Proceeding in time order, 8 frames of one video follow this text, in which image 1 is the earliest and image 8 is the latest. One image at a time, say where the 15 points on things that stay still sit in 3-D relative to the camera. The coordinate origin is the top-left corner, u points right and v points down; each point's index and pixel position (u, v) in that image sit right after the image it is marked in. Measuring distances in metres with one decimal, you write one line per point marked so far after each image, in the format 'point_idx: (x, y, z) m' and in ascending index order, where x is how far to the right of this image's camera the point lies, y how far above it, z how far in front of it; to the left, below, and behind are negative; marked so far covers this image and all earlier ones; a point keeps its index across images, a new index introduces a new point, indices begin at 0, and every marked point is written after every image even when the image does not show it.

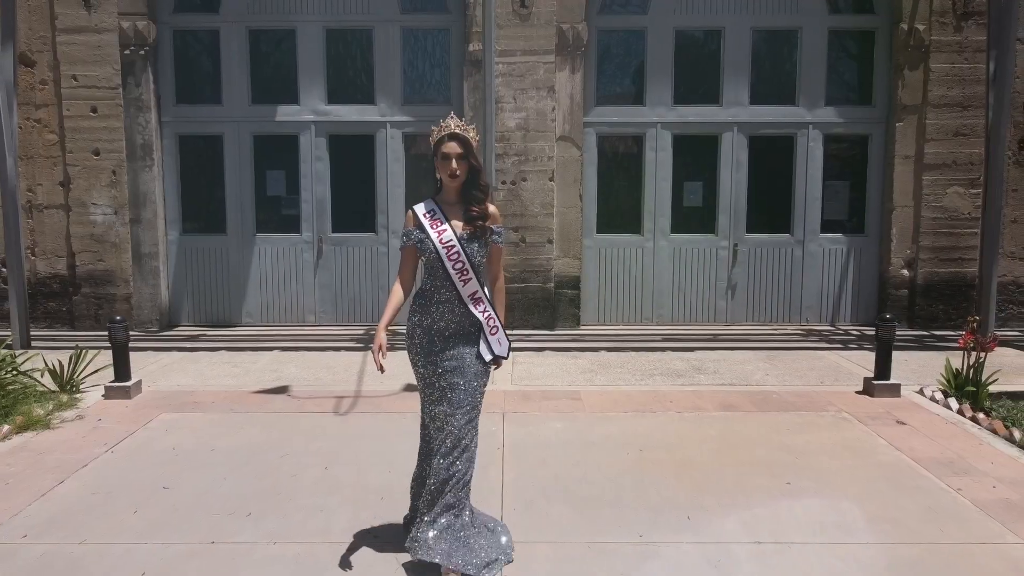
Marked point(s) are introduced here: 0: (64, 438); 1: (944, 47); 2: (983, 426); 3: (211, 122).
0: (-2.7, -0.9, +4.8) m
1: (+4.4, +2.4, +8.0) m
2: (+3.0, -0.9, +5.0) m
3: (-3.2, +1.7, +8.4) m
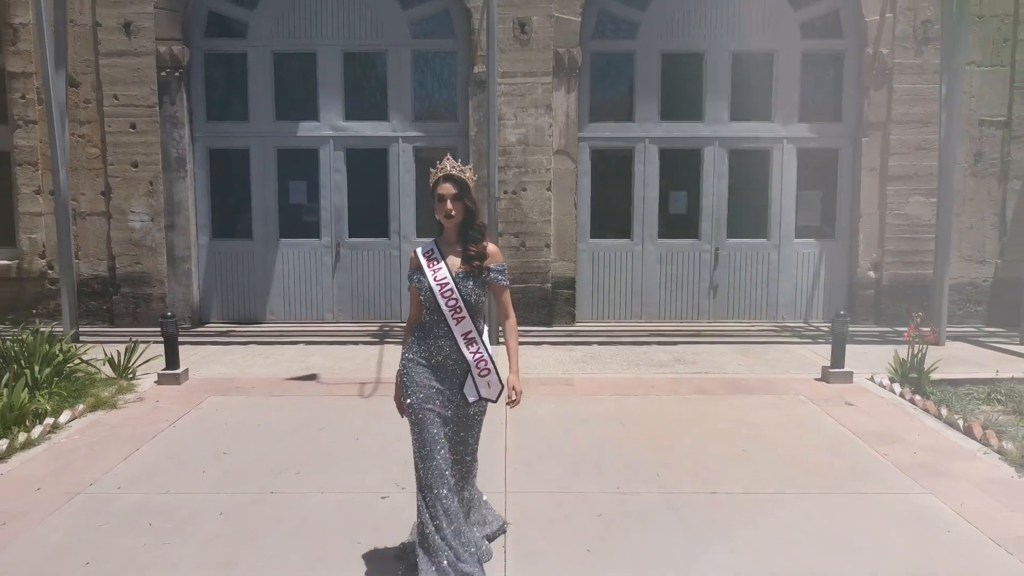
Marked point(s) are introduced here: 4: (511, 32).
0: (-2.7, -0.9, +5.7) m
1: (+4.4, +2.4, +8.8) m
2: (+3.0, -0.9, +5.8) m
3: (-3.2, +1.7, +9.2) m
4: (0.0, +2.8, +8.6) m
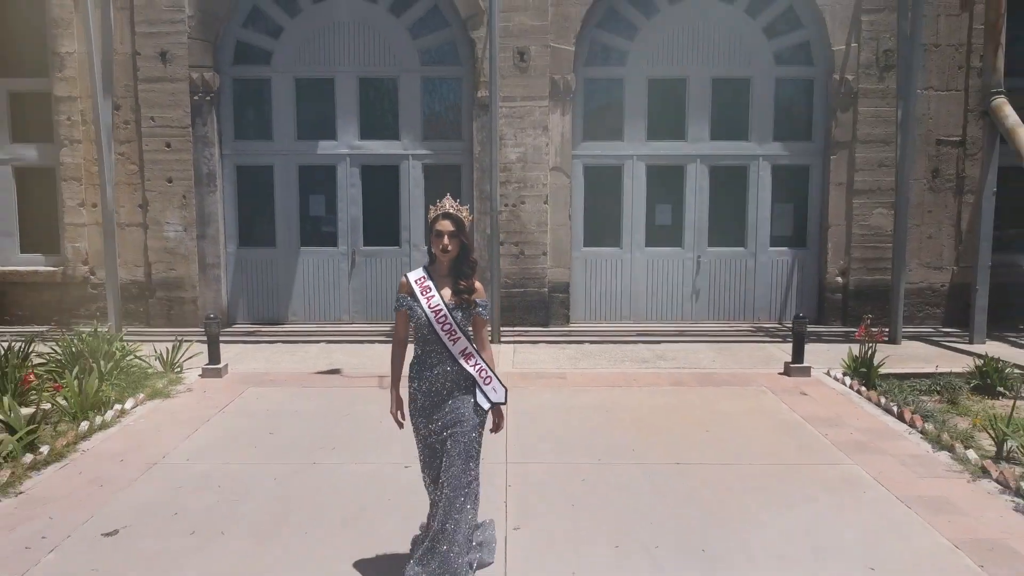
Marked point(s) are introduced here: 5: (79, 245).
0: (-2.7, -1.0, +6.6) m
1: (+4.4, +2.4, +9.7) m
2: (+3.0, -0.9, +6.7) m
3: (-3.2, +1.7, +10.1) m
4: (0.0, +2.7, +9.5) m
5: (-5.4, +0.5, +9.8) m
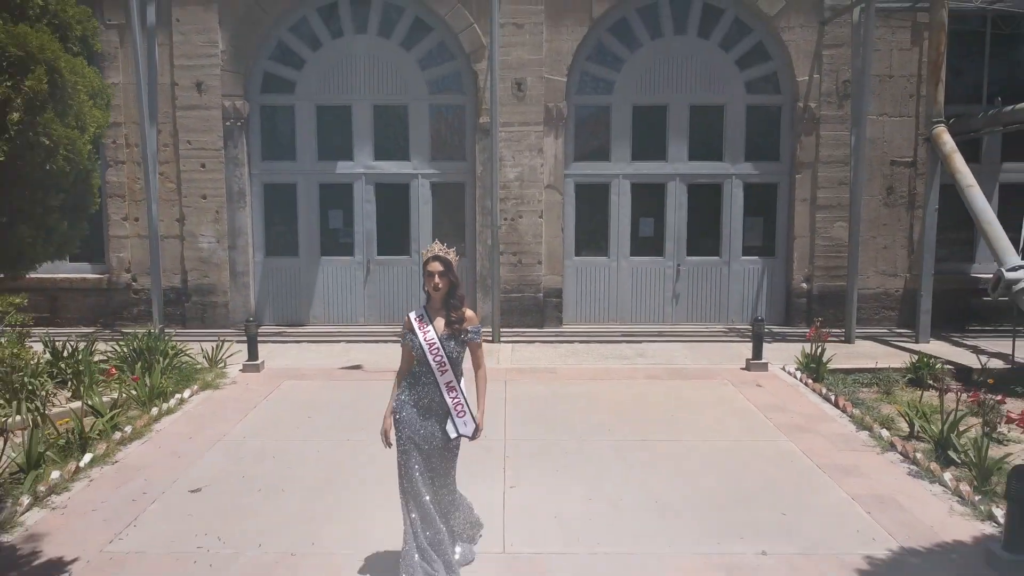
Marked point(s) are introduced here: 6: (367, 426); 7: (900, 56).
0: (-2.7, -1.0, +7.7) m
1: (+4.4, +2.3, +10.8) m
2: (+2.9, -1.0, +7.8) m
3: (-3.2, +1.6, +11.2) m
4: (0.0, +2.7, +10.7) m
5: (-5.4, +0.5, +11.0) m
6: (-1.2, -1.2, +6.8) m
7: (+5.2, +3.1, +10.7) m
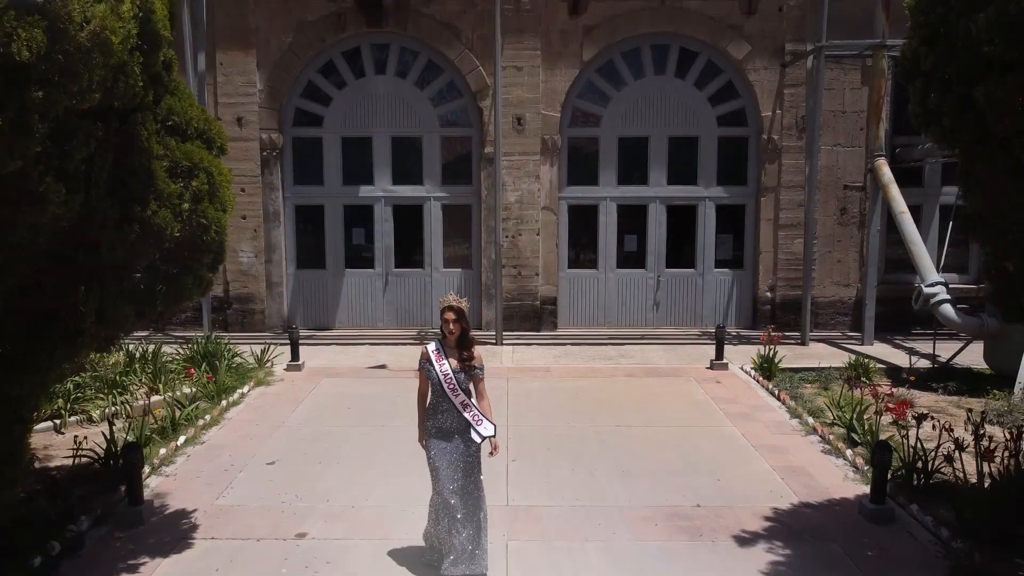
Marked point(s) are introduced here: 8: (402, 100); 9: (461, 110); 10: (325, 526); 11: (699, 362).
0: (-2.7, -1.2, +9.3) m
1: (+4.4, +2.2, +12.4) m
2: (+3.0, -1.1, +9.4) m
3: (-3.2, +1.5, +12.8) m
4: (0.0, +2.5, +12.3) m
5: (-5.4, +0.3, +12.6) m
6: (-1.2, -1.3, +8.4) m
7: (+5.3, +3.0, +12.3) m
8: (-1.8, +3.0, +12.6) m
9: (-0.8, +2.9, +12.7) m
10: (-1.4, -1.7, +5.8) m
11: (+2.5, -1.0, +10.5) m
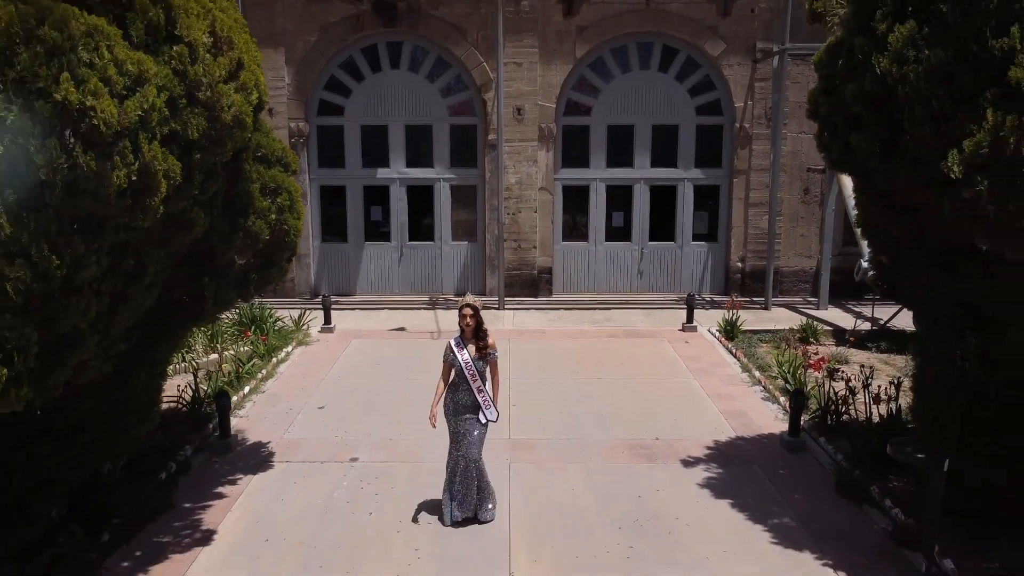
0: (-2.7, -0.9, +11.1) m
1: (+4.4, +2.7, +14.0) m
2: (+3.0, -0.8, +11.2) m
3: (-3.2, +2.0, +14.4) m
4: (0.0, +3.0, +13.8) m
5: (-5.4, +0.8, +14.3) m
6: (-1.2, -1.1, +10.1) m
7: (+5.3, +3.5, +13.8) m
8: (-1.7, +3.5, +14.2) m
9: (-0.8, +3.4, +14.2) m
10: (-1.3, -1.6, +7.6) m
11: (+2.5, -0.6, +12.3) m
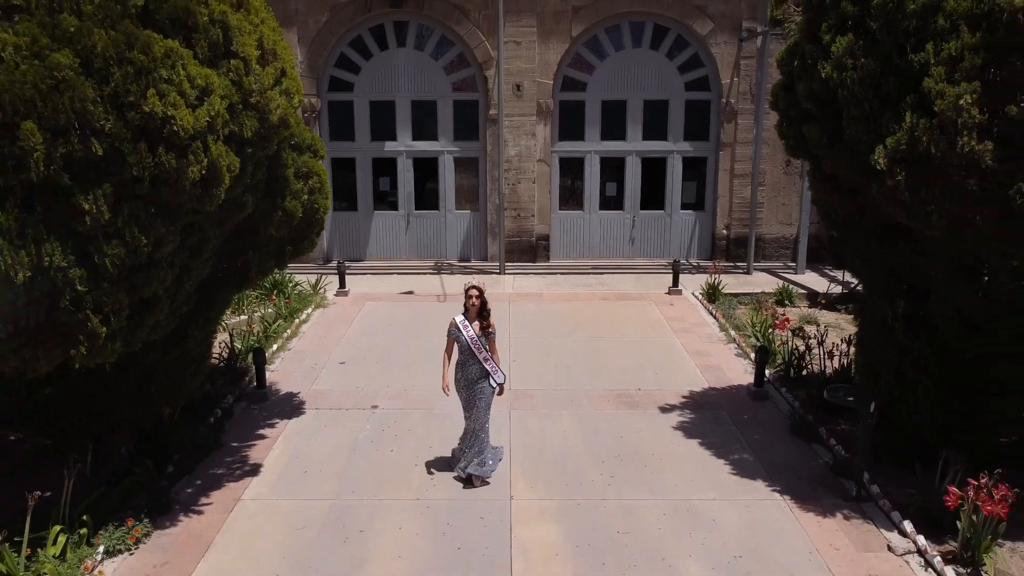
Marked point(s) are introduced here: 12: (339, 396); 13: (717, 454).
0: (-2.7, -0.4, +12.1) m
1: (+4.4, +3.3, +14.9) m
2: (+3.0, -0.3, +12.3) m
3: (-3.2, +2.7, +15.4) m
4: (0.0, +3.7, +14.7) m
5: (-5.4, +1.5, +15.3) m
6: (-1.2, -0.6, +11.2) m
7: (+5.3, +4.1, +14.7) m
8: (-1.8, +4.1, +15.0) m
9: (-0.8, +4.0, +15.1) m
10: (-1.3, -1.3, +8.7) m
11: (+2.5, 0.0, +13.3) m
12: (-1.9, -1.2, +8.8) m
13: (+1.9, -1.6, +7.5) m
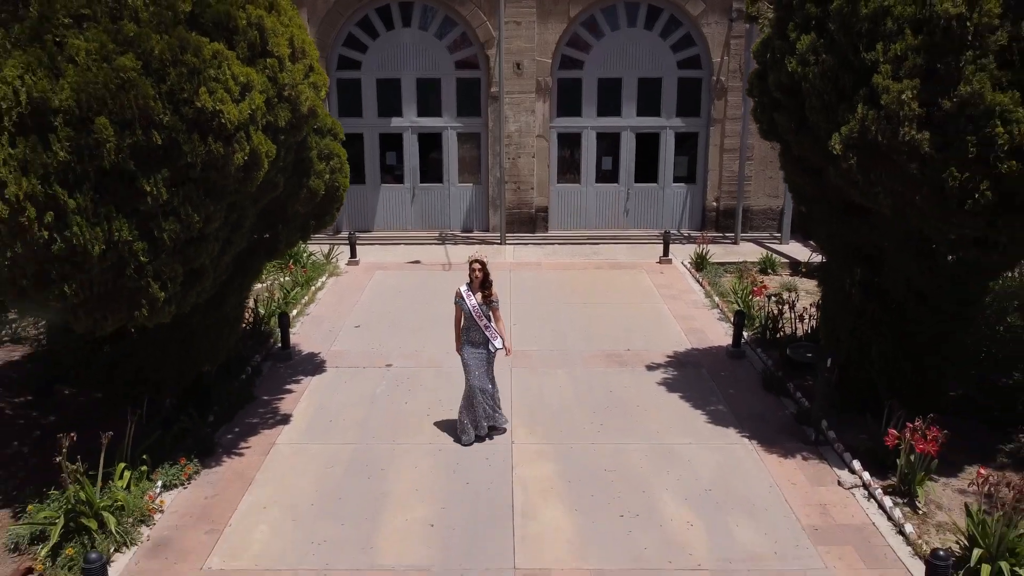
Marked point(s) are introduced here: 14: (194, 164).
0: (-2.7, +0.1, +13.0) m
1: (+4.4, +3.9, +15.6) m
2: (+3.0, +0.2, +13.1) m
3: (-3.2, +3.3, +16.1) m
4: (0.0, +4.2, +15.4) m
5: (-5.4, +2.1, +16.1) m
6: (-1.2, -0.1, +12.1) m
7: (+5.3, +4.7, +15.4) m
8: (-1.7, +4.8, +15.7) m
9: (-0.8, +4.6, +15.8) m
10: (-1.3, -0.9, +9.6) m
11: (+2.5, +0.5, +14.2) m
12: (-1.9, -0.8, +9.8) m
13: (+1.9, -1.2, +8.4) m
14: (-2.4, +0.9, +6.0) m
